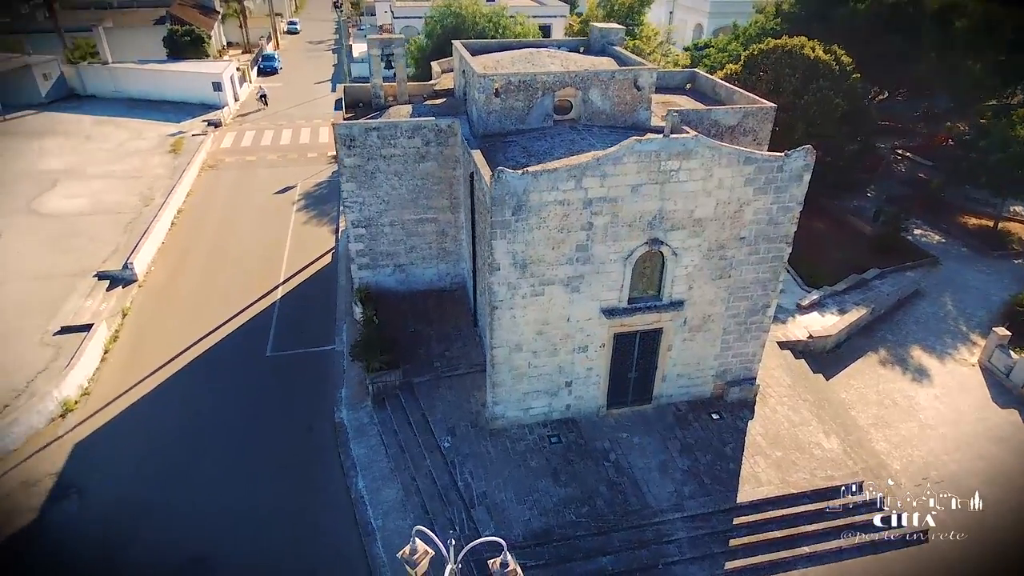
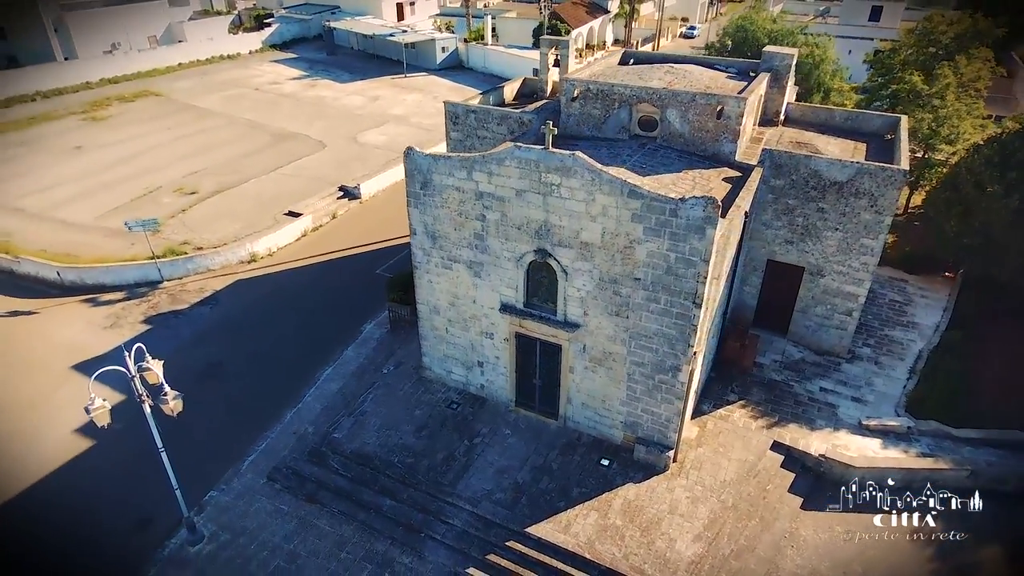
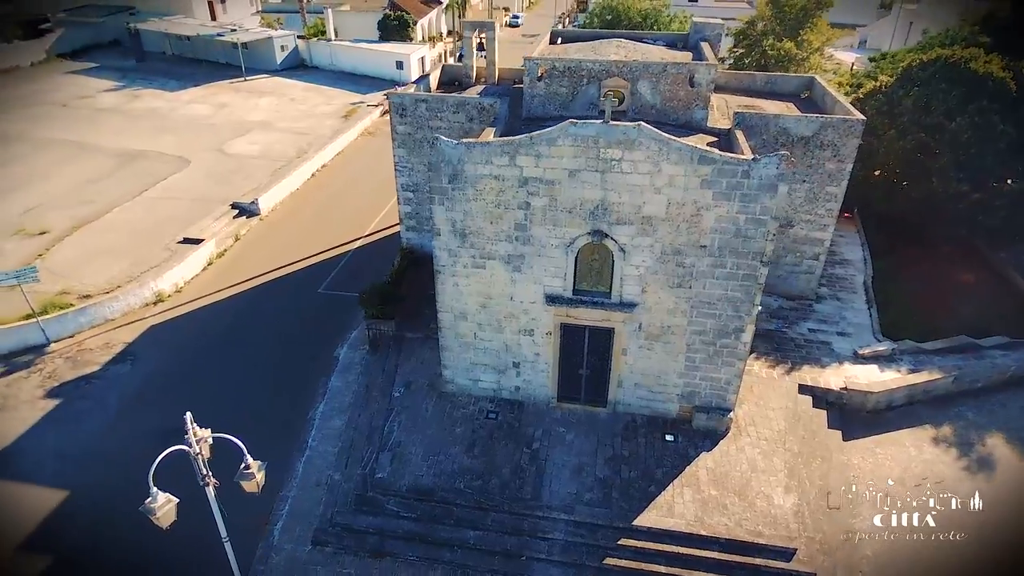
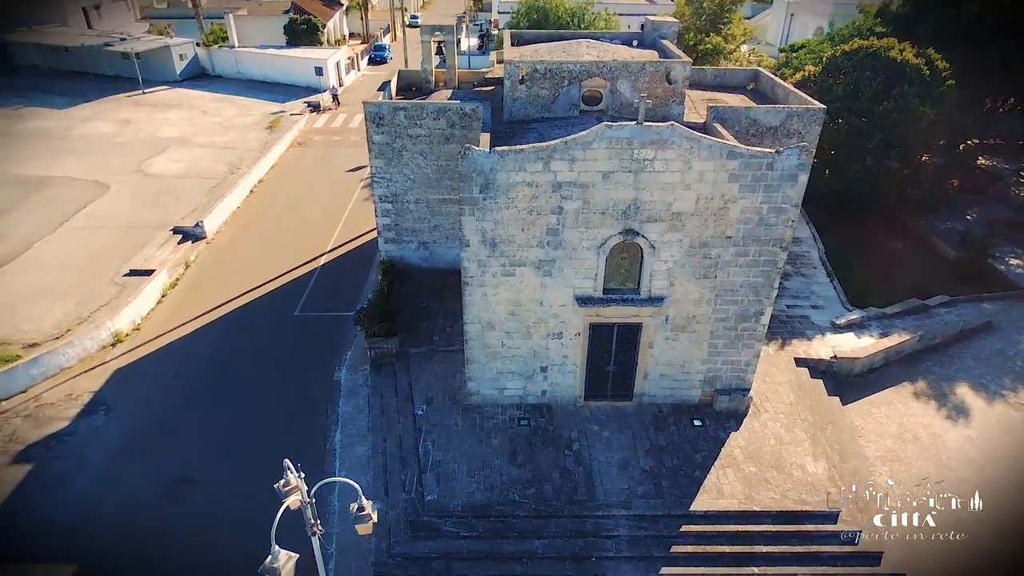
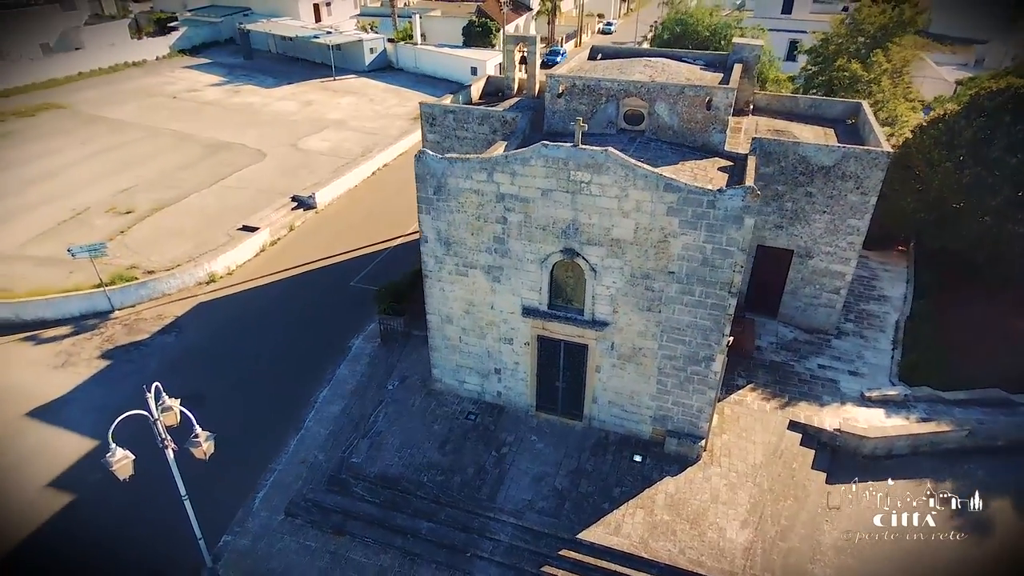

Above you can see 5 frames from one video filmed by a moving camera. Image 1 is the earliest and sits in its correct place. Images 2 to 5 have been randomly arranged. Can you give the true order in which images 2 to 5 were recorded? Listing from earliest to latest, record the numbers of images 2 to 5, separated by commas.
4, 3, 5, 2
